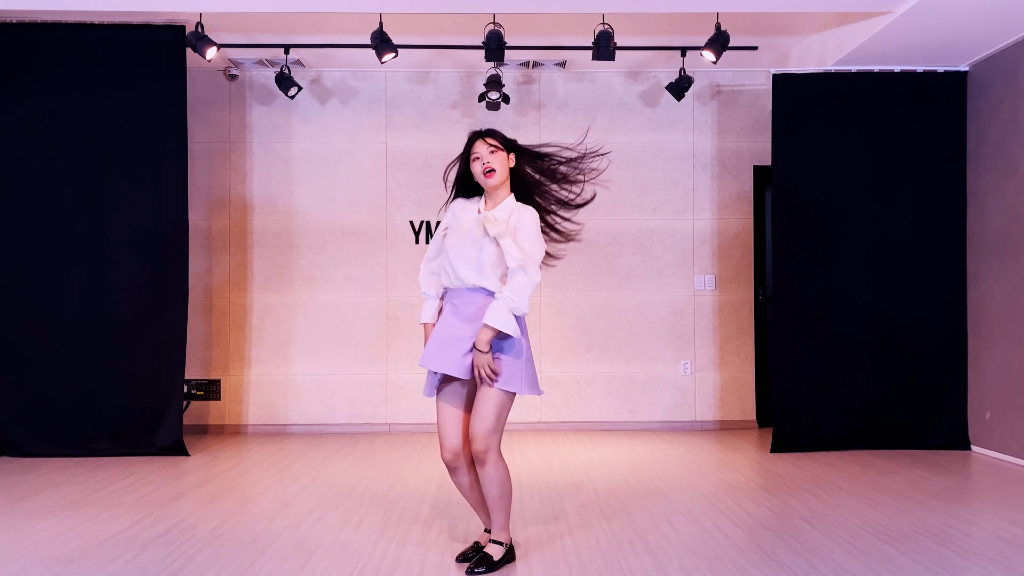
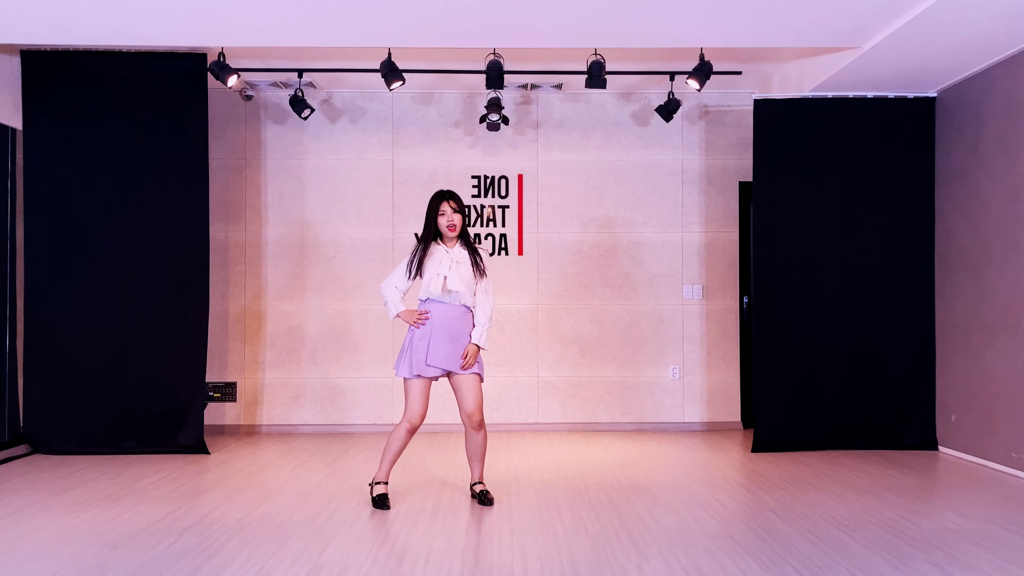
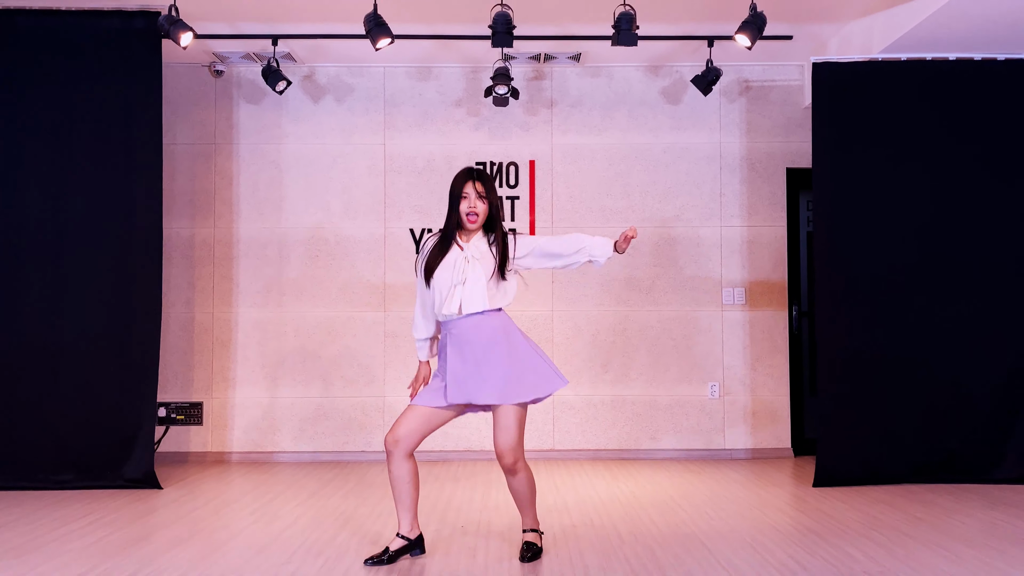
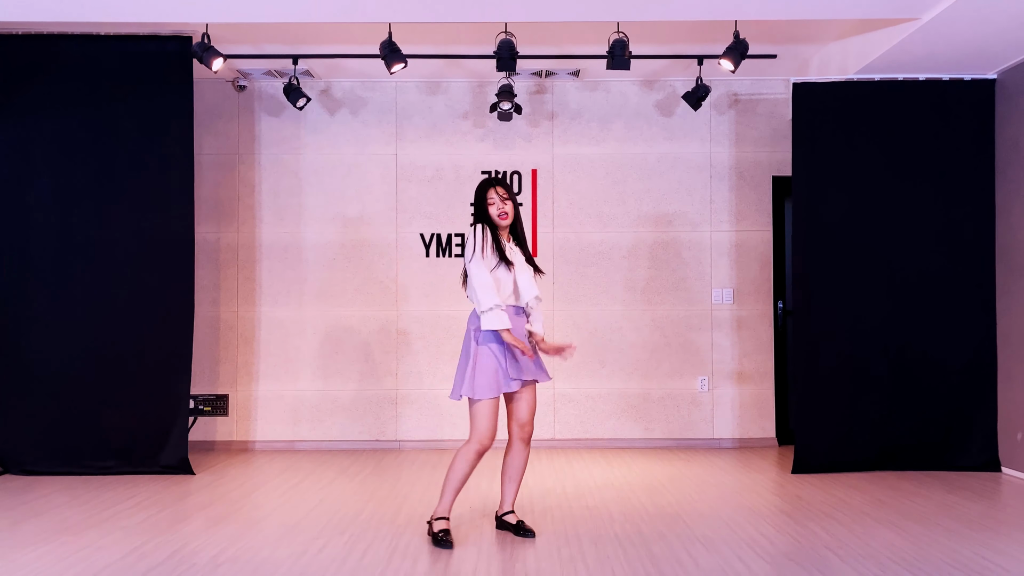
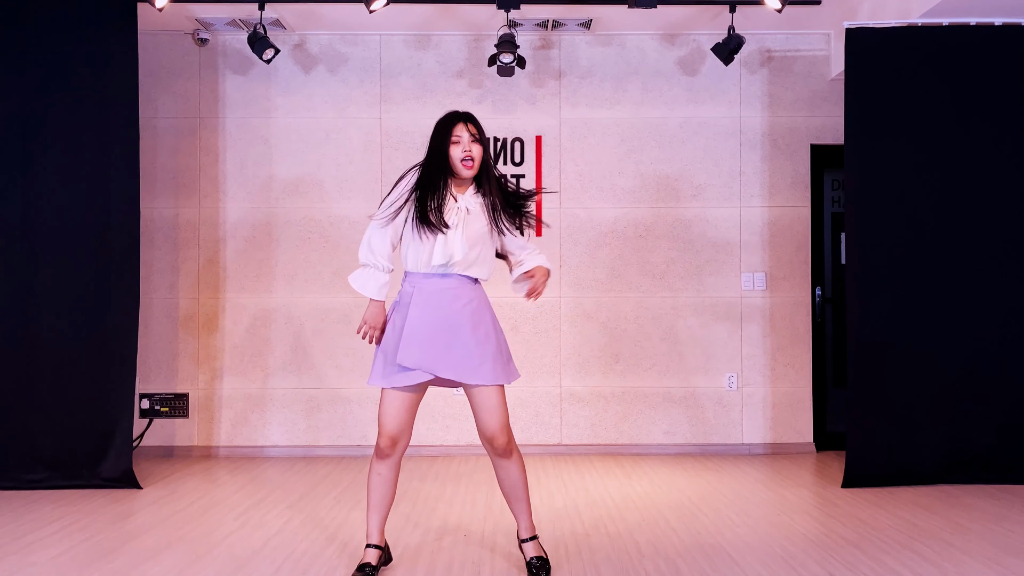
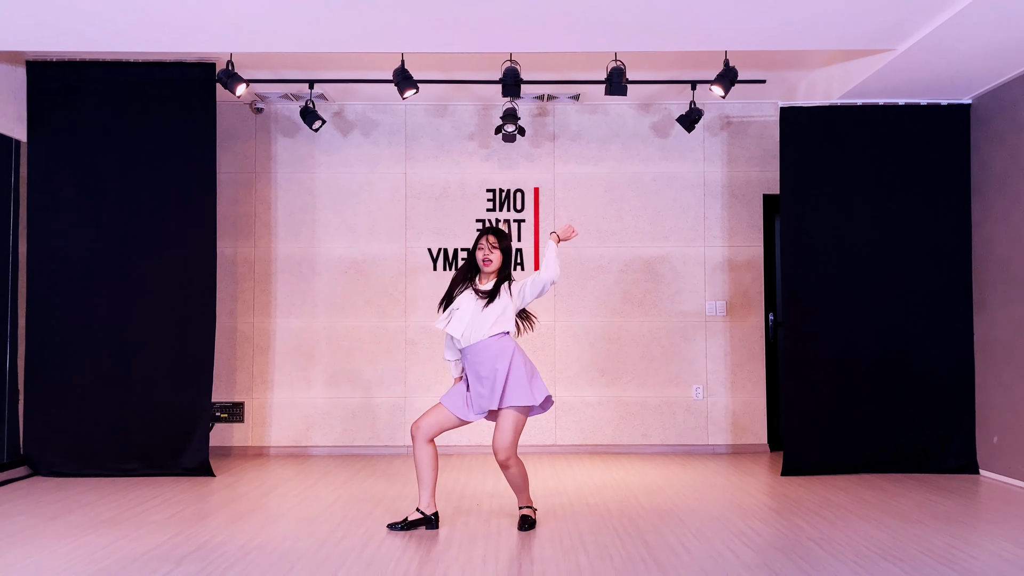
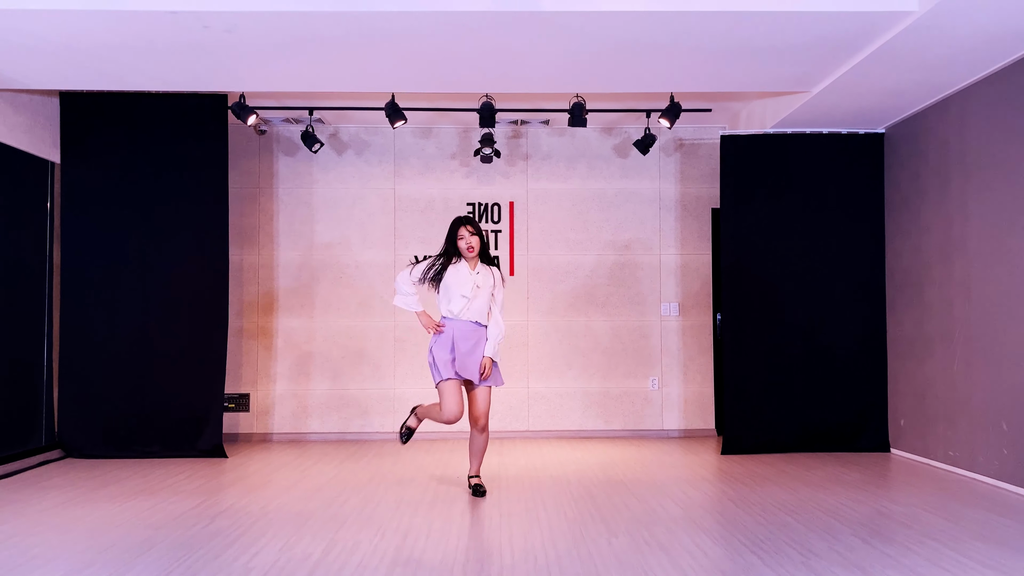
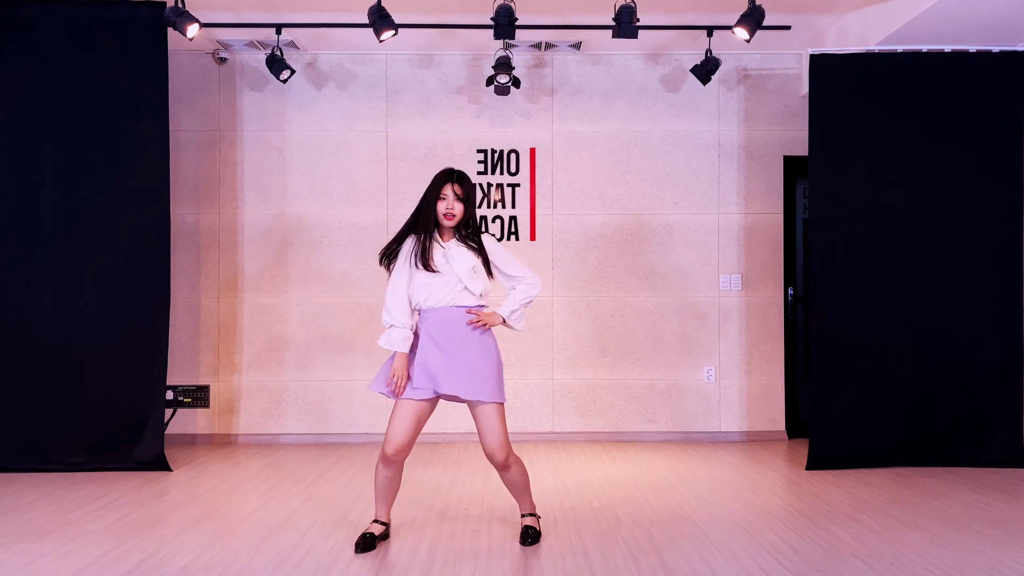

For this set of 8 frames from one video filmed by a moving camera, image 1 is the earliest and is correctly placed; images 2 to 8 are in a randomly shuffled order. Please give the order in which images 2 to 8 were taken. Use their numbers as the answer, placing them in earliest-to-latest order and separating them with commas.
7, 2, 8, 5, 3, 6, 4
